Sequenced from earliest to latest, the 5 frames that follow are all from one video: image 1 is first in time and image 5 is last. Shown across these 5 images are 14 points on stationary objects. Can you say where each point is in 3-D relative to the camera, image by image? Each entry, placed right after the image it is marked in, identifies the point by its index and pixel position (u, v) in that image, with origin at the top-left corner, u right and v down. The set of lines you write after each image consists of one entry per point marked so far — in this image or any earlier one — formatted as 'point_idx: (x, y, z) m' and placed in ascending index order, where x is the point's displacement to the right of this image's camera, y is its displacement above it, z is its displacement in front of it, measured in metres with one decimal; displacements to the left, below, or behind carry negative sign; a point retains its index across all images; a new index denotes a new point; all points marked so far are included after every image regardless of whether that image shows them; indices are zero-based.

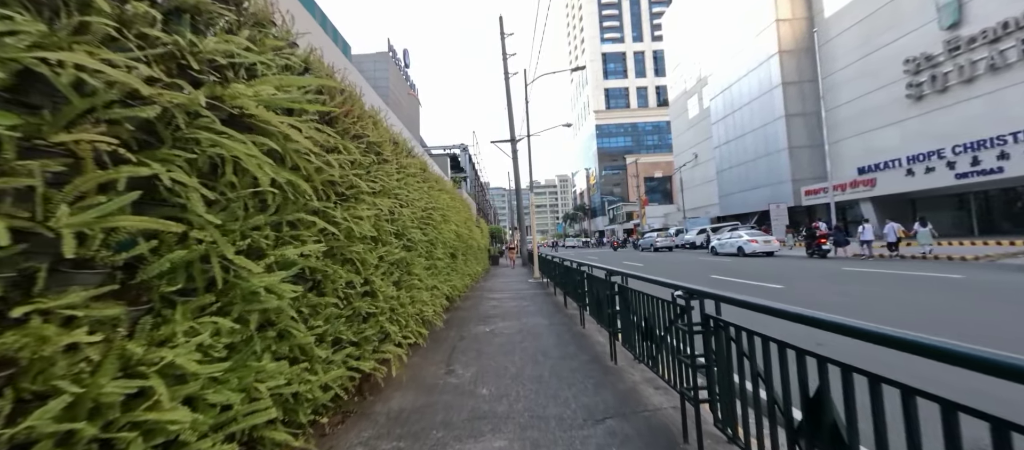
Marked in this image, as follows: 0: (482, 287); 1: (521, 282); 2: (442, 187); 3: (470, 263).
0: (-1.1, -2.3, +12.8) m
1: (+0.2, -2.4, +14.9) m
2: (-1.7, +0.9, +8.6) m
3: (-1.5, -1.1, +11.7) m
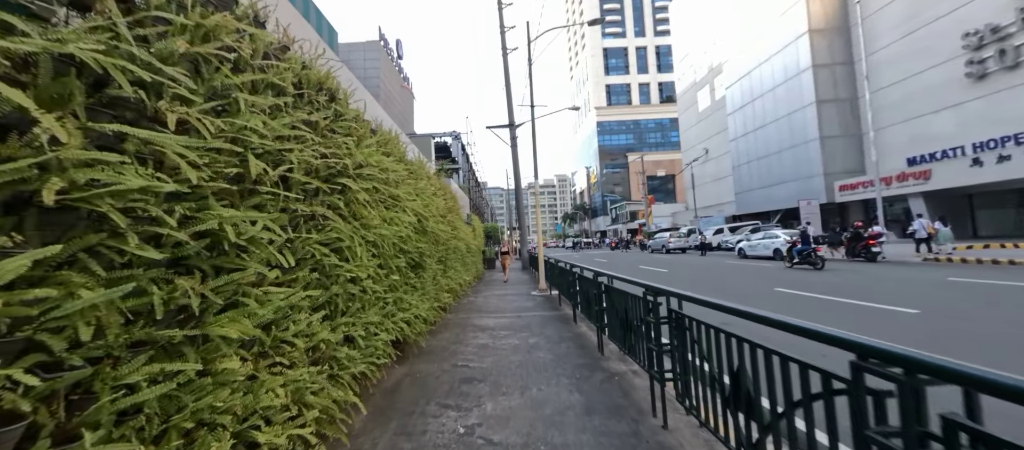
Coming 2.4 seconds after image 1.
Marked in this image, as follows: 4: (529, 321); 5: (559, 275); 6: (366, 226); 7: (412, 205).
0: (-1.1, -2.1, +9.2) m
1: (+0.1, -2.2, +11.3) m
2: (-1.7, +1.0, +5.0) m
3: (-1.6, -1.0, +8.1) m
4: (+0.4, -2.0, +7.5) m
5: (+1.3, -1.3, +10.3) m
6: (-1.5, 0.0, +3.6) m
7: (-1.5, +0.3, +5.2) m
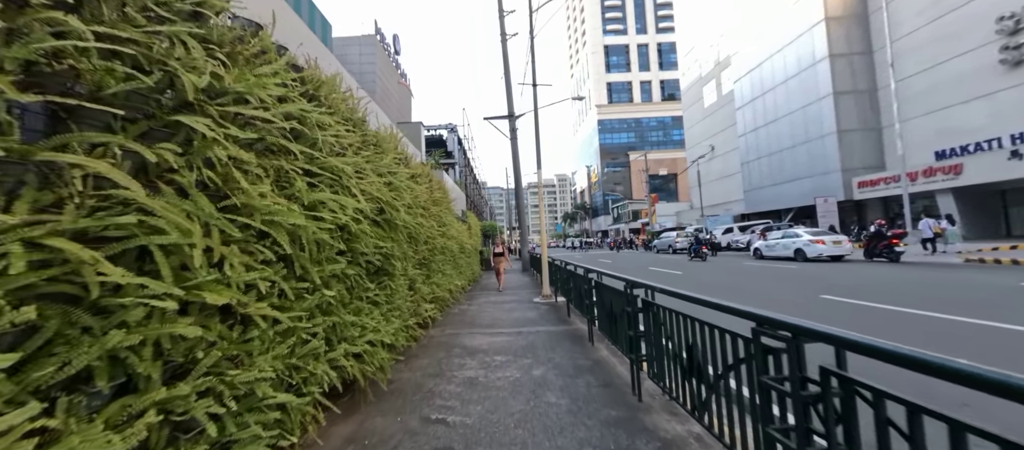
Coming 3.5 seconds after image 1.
0: (-1.1, -2.0, +7.6) m
1: (+0.1, -2.1, +9.7) m
2: (-1.7, +1.1, +3.4) m
3: (-1.6, -0.9, +6.5) m
4: (+0.3, -1.9, +5.9) m
5: (+1.3, -1.2, +8.7) m
6: (-1.5, +0.1, +2.0) m
7: (-1.5, +0.4, +3.6) m
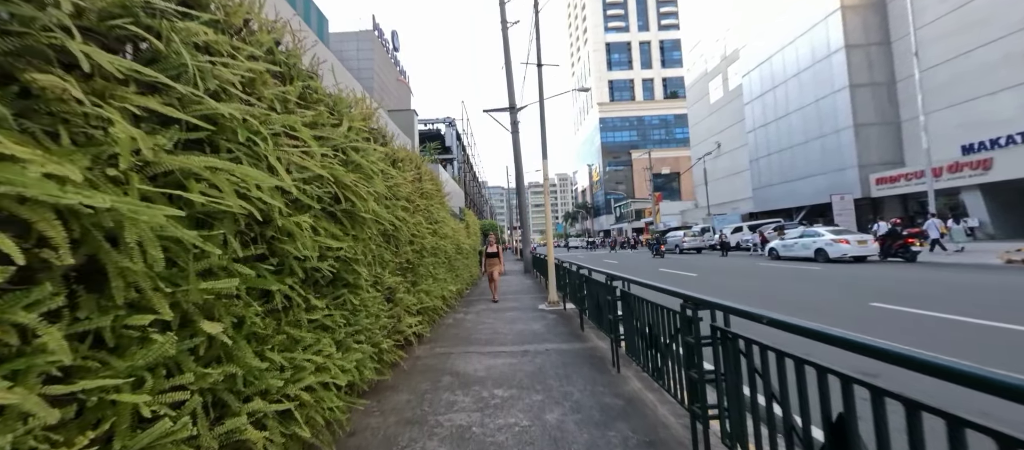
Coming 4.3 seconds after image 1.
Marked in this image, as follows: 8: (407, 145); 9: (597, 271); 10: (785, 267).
0: (-1.1, -2.0, +6.4) m
1: (+0.2, -2.1, +8.6) m
2: (-1.7, +1.2, +2.2) m
3: (-1.5, -0.8, +5.3) m
4: (+0.4, -1.9, +4.8) m
5: (+1.4, -1.2, +7.5) m
6: (-1.4, +0.2, +0.8) m
7: (-1.4, +0.5, +2.4) m
8: (-1.8, +1.4, +6.1) m
9: (+1.5, -0.8, +6.0) m
10: (+13.4, -2.1, +17.5) m
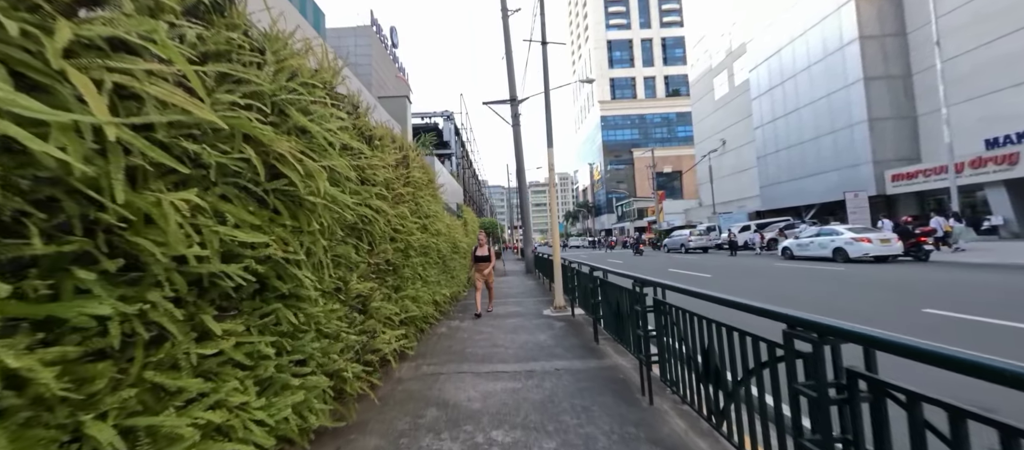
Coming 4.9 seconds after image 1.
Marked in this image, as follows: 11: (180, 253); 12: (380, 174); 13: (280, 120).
0: (-1.0, -1.9, +5.5) m
1: (+0.2, -2.0, +7.6) m
2: (-1.7, +1.3, +1.3) m
3: (-1.5, -0.7, +4.4) m
4: (+0.4, -1.8, +3.8) m
5: (+1.4, -1.1, +6.6) m
6: (-1.4, +0.2, -0.1) m
7: (-1.4, +0.5, +1.4) m
8: (-1.7, +1.5, +5.1) m
9: (+1.5, -0.7, +5.1) m
10: (+13.4, -1.9, +16.5) m
11: (-1.4, -0.1, +1.5) m
12: (-1.5, +0.6, +3.9) m
13: (-1.4, +0.7, +2.3) m
